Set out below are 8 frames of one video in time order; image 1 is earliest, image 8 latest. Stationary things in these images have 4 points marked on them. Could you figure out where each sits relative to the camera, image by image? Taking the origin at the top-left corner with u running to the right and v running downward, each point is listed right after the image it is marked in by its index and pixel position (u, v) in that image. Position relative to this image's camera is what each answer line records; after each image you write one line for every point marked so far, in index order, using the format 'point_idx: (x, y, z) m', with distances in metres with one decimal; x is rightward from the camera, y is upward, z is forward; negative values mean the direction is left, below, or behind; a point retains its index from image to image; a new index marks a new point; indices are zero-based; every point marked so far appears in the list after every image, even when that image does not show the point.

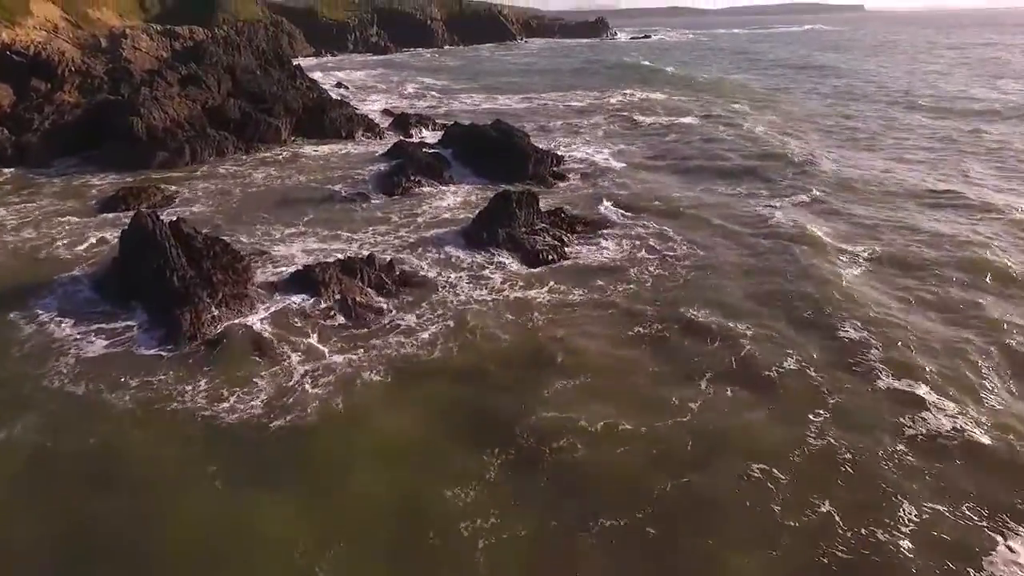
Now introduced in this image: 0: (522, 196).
0: (+0.3, +2.9, +20.0) m
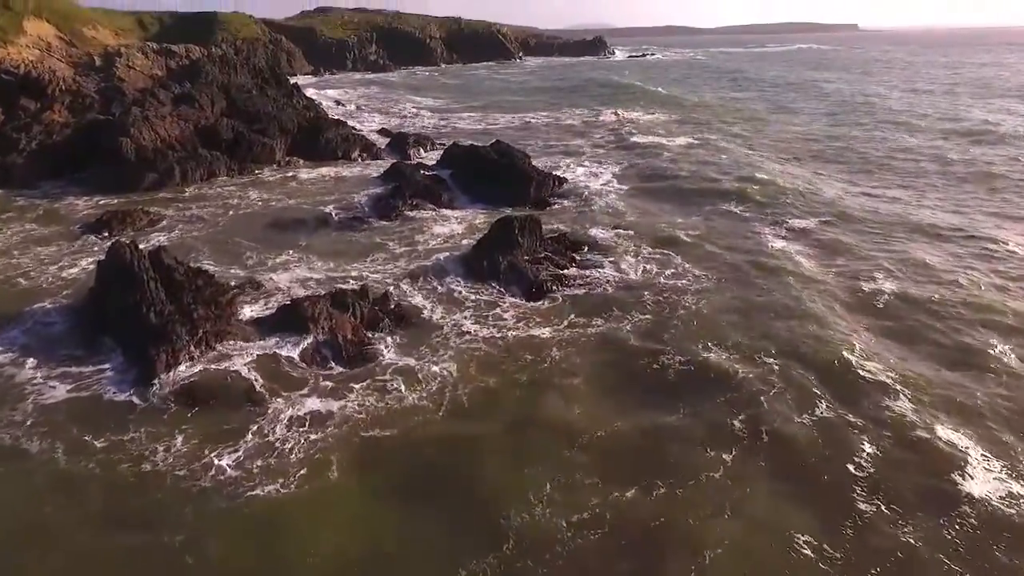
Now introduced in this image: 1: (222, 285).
0: (+0.4, +1.9, +19.0) m
1: (-7.1, 0.0, +15.3) m
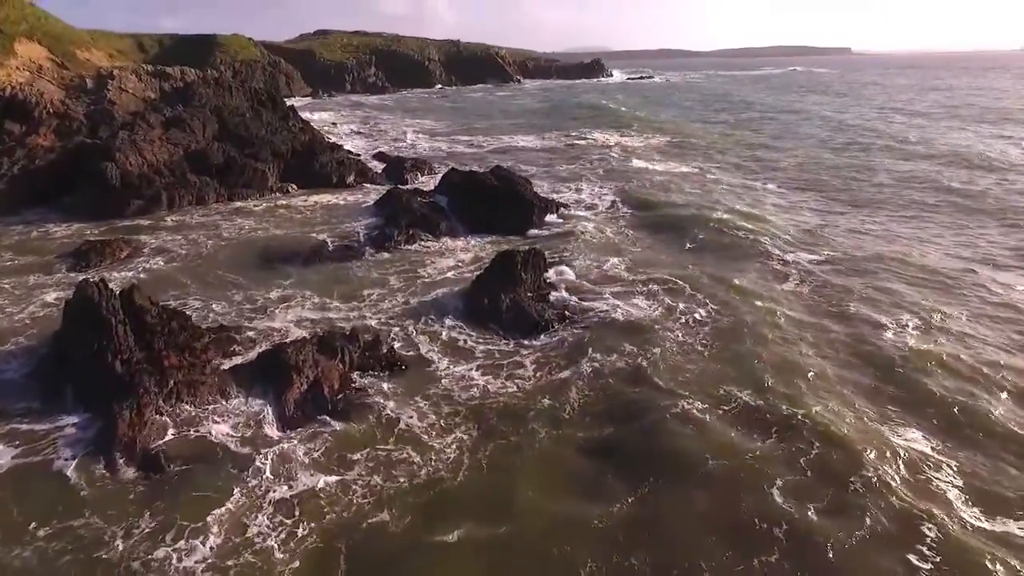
0: (+0.4, +0.9, +17.8) m
1: (-7.0, -0.9, +14.1) m
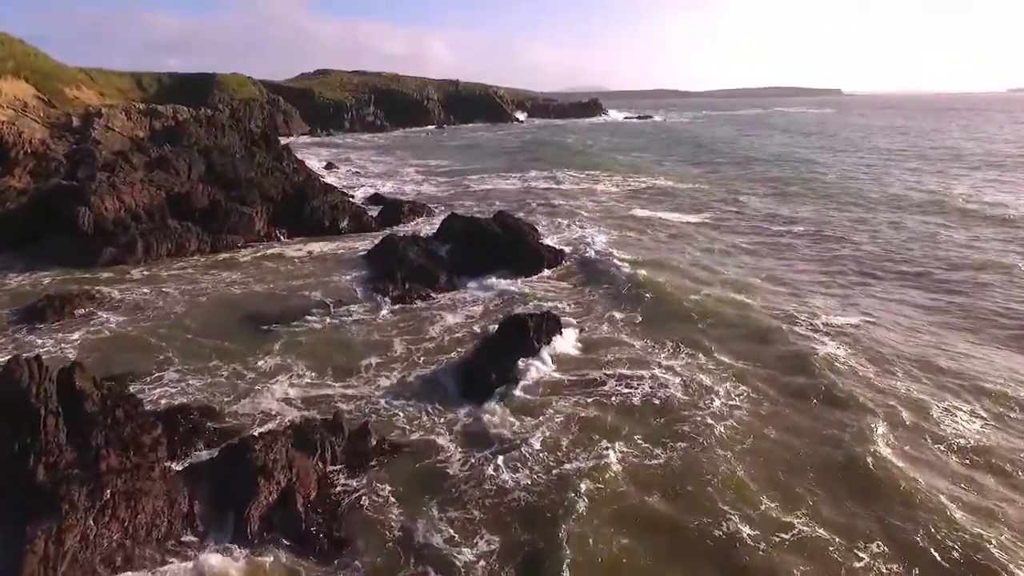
0: (+0.7, -0.8, +15.6) m
1: (-6.7, -2.4, +11.7) m
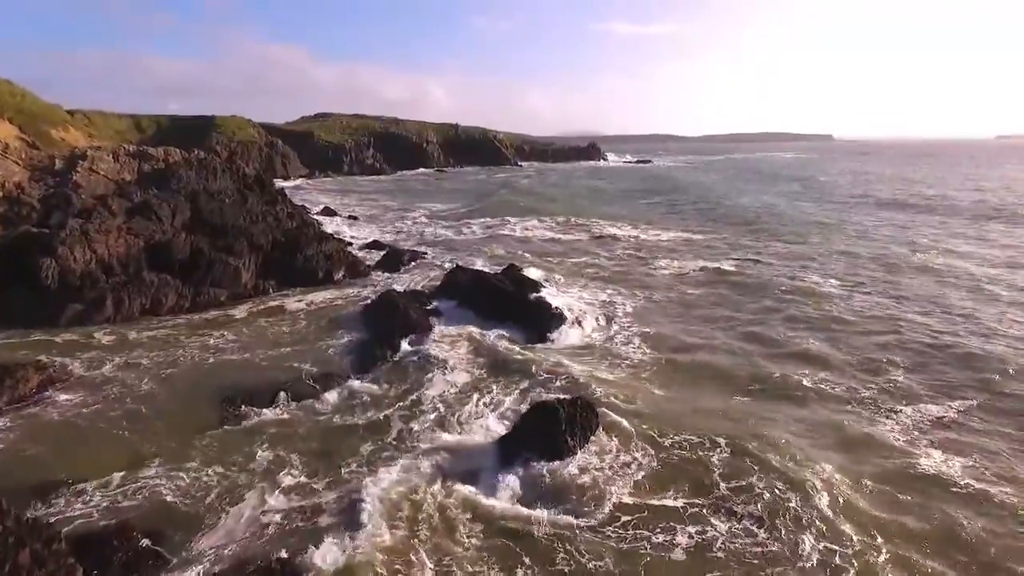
0: (+1.2, -2.5, +12.9) m
1: (-6.2, -3.8, +8.8) m
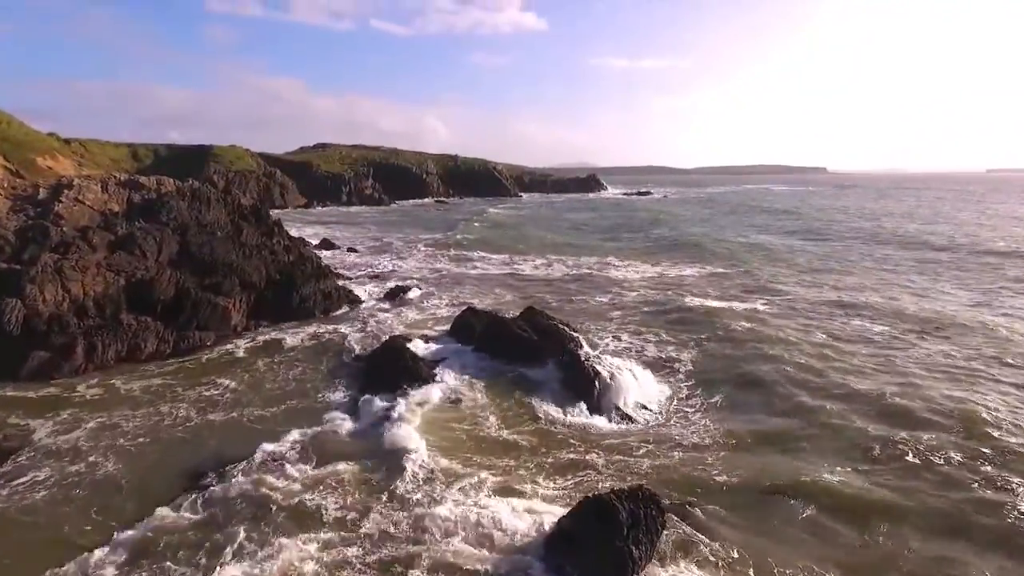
0: (+2.0, -3.5, +10.3) m
1: (-5.4, -4.6, +6.2) m
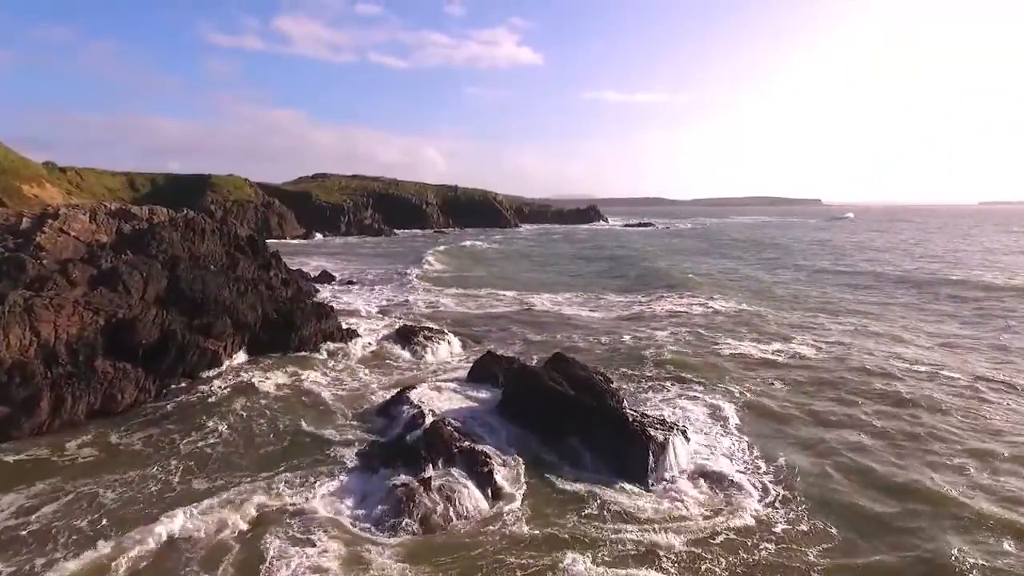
0: (+2.9, -4.3, +7.7) m
1: (-4.5, -5.2, +3.5) m
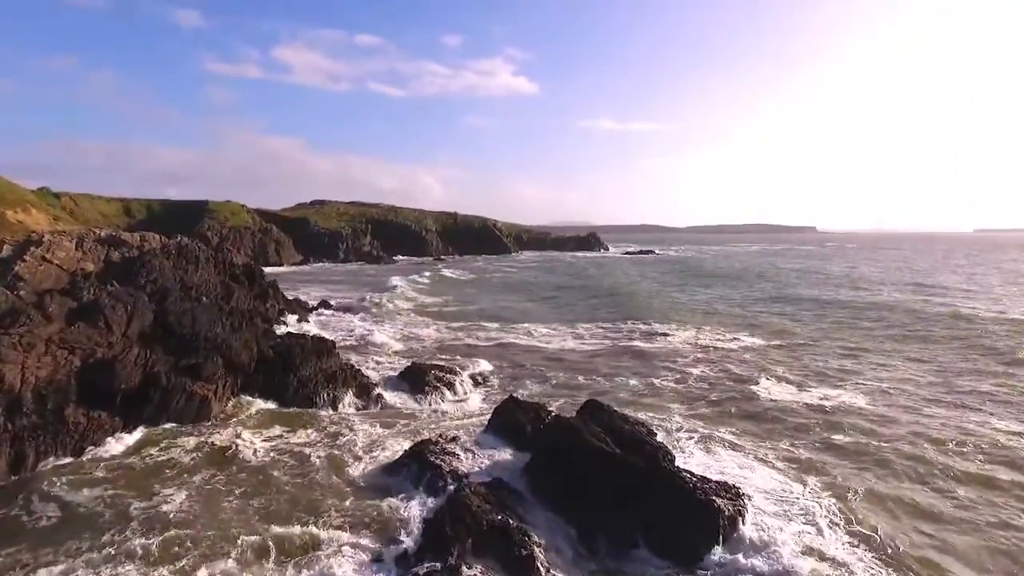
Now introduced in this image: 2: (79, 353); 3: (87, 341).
0: (+3.7, -4.9, +5.2) m
1: (-3.6, -5.6, +1.0) m
2: (-13.2, -2.0, +19.0) m
3: (-13.2, -1.7, +19.3) m
